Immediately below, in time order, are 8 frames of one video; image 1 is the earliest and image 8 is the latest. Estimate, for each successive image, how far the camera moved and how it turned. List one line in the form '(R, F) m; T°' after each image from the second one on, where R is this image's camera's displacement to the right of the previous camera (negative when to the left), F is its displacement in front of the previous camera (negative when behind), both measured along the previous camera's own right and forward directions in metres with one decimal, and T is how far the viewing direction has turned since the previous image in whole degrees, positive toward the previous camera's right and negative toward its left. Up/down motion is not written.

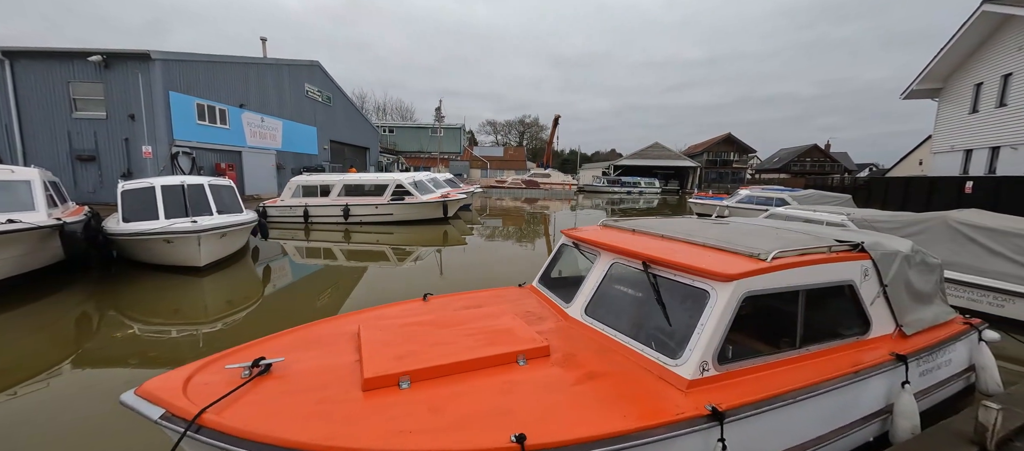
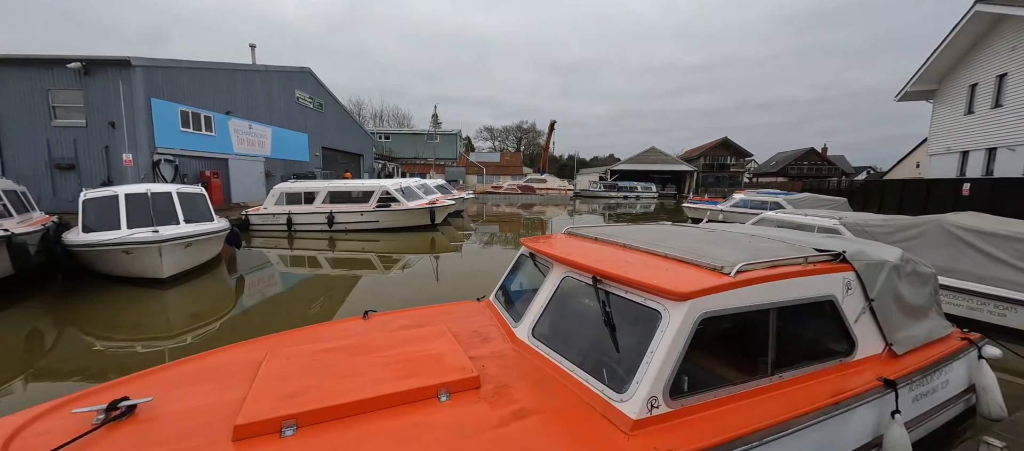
(+0.4, +0.3) m; 0°
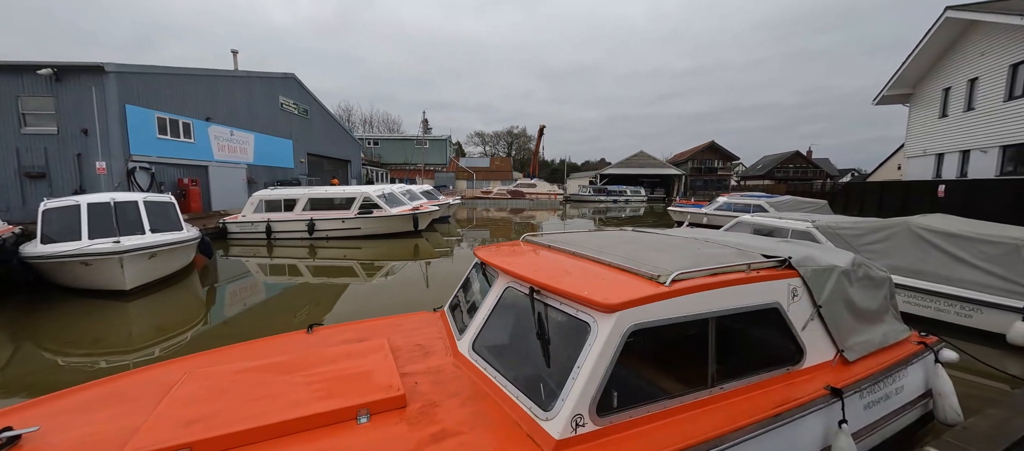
(+0.3, +0.1) m; +1°
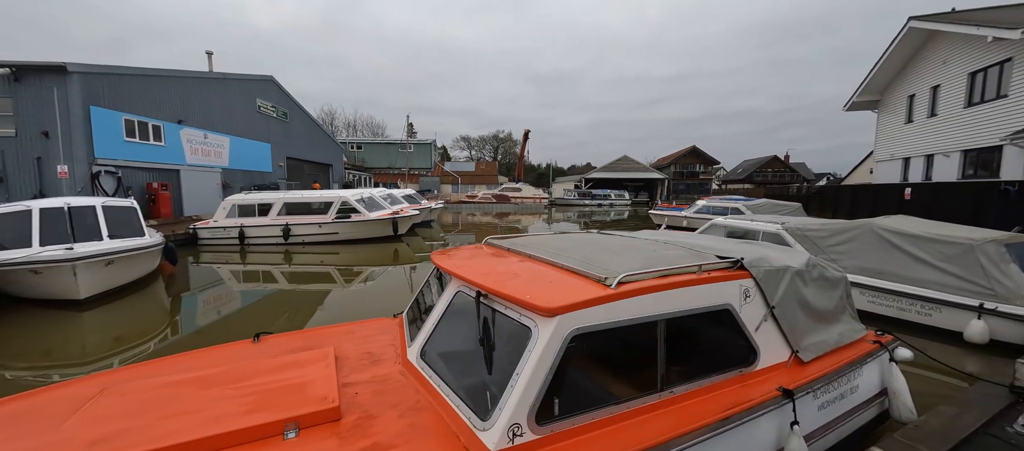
(+0.2, +0.1) m; +2°
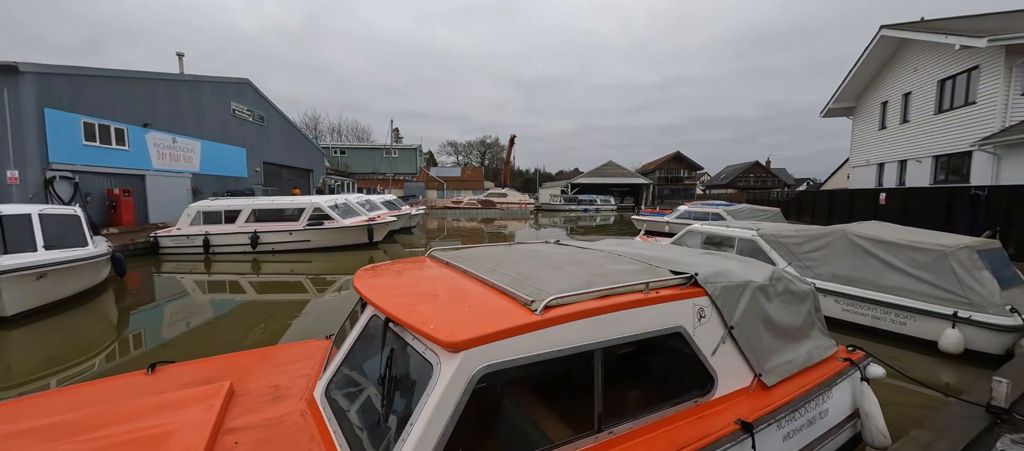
(+0.3, +0.3) m; +2°
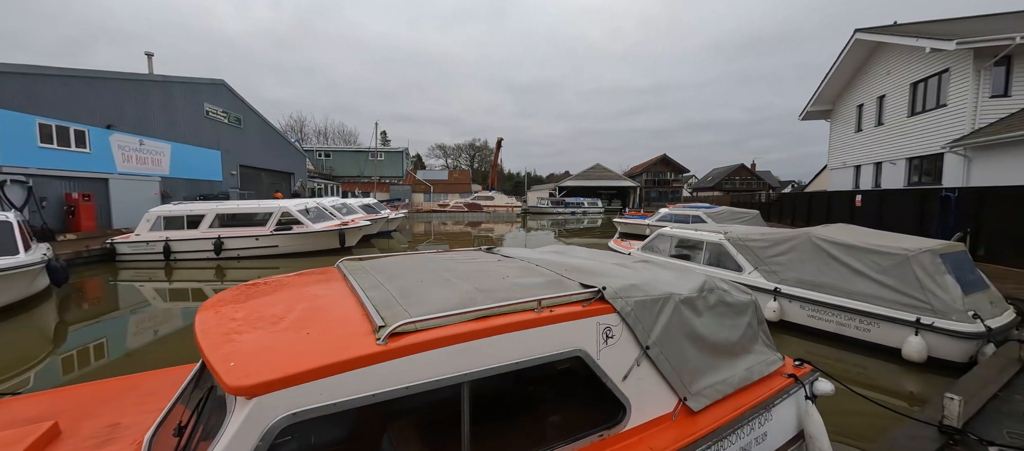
(+0.5, +0.2) m; +1°
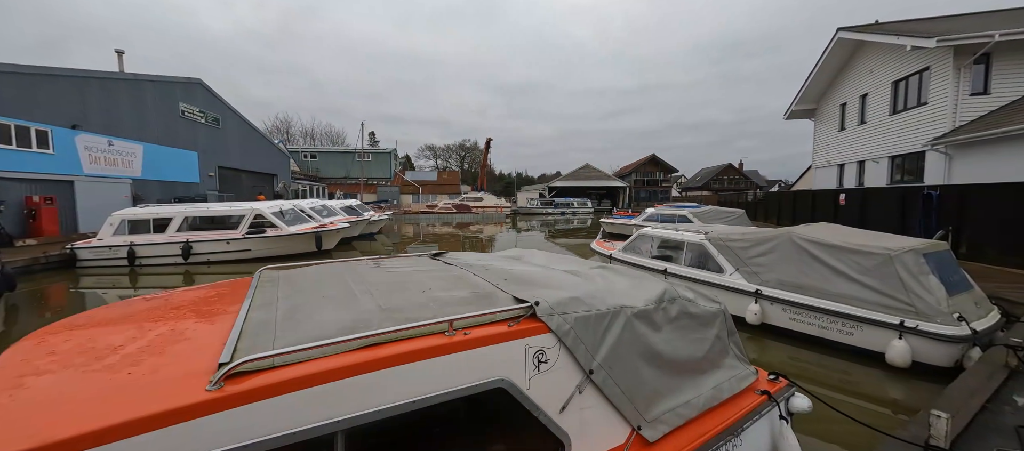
(+0.3, +0.3) m; +1°
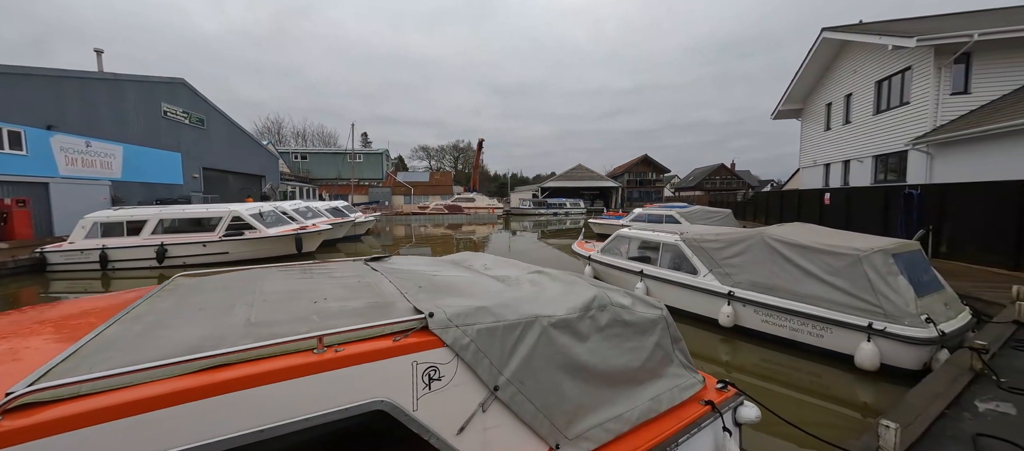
(+0.4, +0.1) m; +1°
